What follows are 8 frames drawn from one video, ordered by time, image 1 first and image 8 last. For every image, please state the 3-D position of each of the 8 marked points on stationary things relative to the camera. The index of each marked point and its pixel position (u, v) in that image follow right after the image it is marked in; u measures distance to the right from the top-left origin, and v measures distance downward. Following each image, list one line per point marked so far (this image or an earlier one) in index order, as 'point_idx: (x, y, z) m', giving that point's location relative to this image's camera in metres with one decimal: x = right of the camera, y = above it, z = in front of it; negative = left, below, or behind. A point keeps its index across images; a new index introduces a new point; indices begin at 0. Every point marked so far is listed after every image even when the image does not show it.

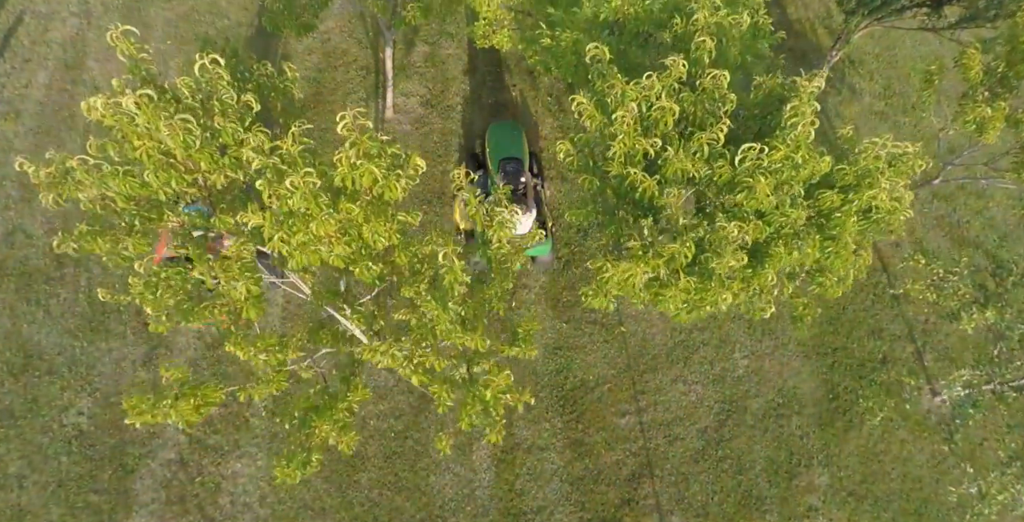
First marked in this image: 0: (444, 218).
0: (-1.7, +0.9, +16.0) m
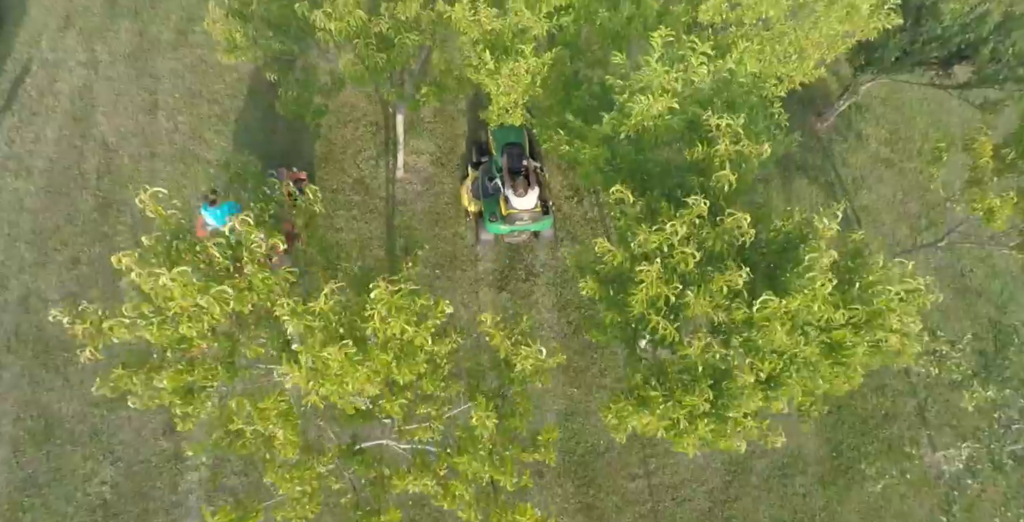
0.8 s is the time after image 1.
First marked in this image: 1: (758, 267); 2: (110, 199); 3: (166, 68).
0: (-1.4, -0.7, +16.2) m
1: (+3.7, -0.2, +9.6) m
2: (-10.8, +1.6, +17.2) m
3: (-10.2, +5.7, +19.2) m
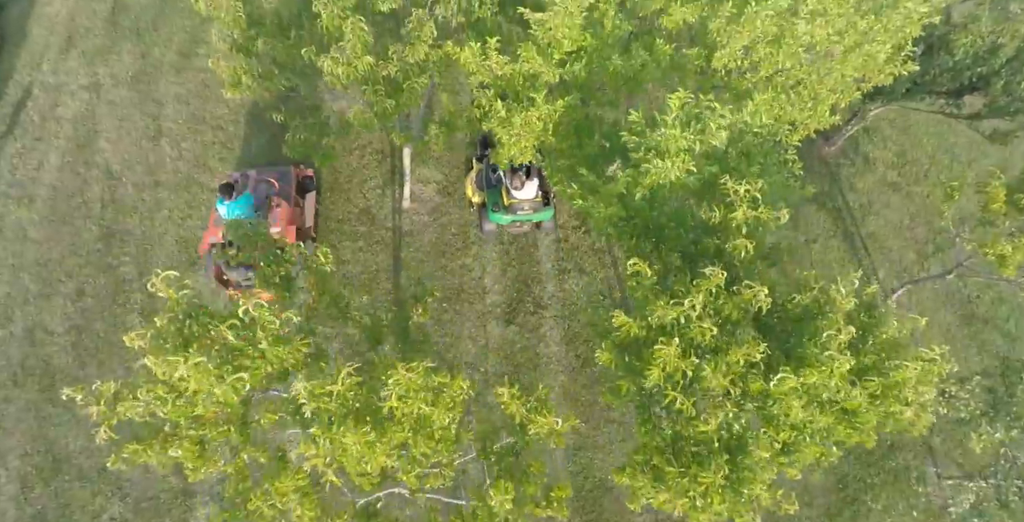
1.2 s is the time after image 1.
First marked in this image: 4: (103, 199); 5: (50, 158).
0: (-1.2, -1.5, +16.2) m
1: (+3.9, -1.1, +9.6) m
2: (-10.6, +0.8, +17.1) m
3: (-10.0, +4.9, +19.0) m
4: (-11.1, +1.7, +17.5) m
5: (-13.0, +2.9, +18.2) m
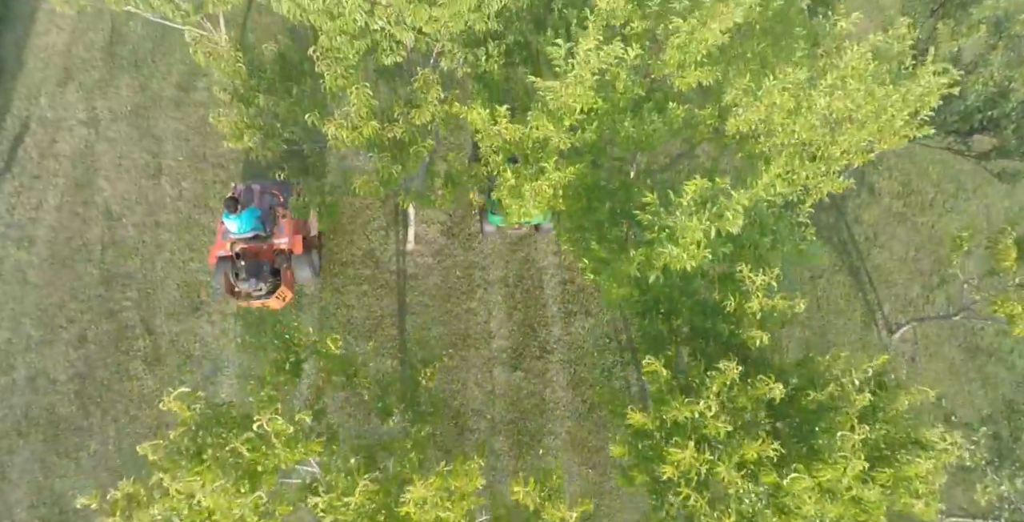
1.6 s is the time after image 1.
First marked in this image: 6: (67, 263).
0: (-1.1, -2.6, +16.1) m
1: (+4.1, -2.4, +9.5) m
2: (-10.5, -0.3, +16.9) m
3: (-9.9, +3.8, +18.7) m
4: (-11.0, +0.5, +17.3) m
5: (-12.9, +1.8, +17.9) m
6: (-11.8, 0.0, +17.1) m
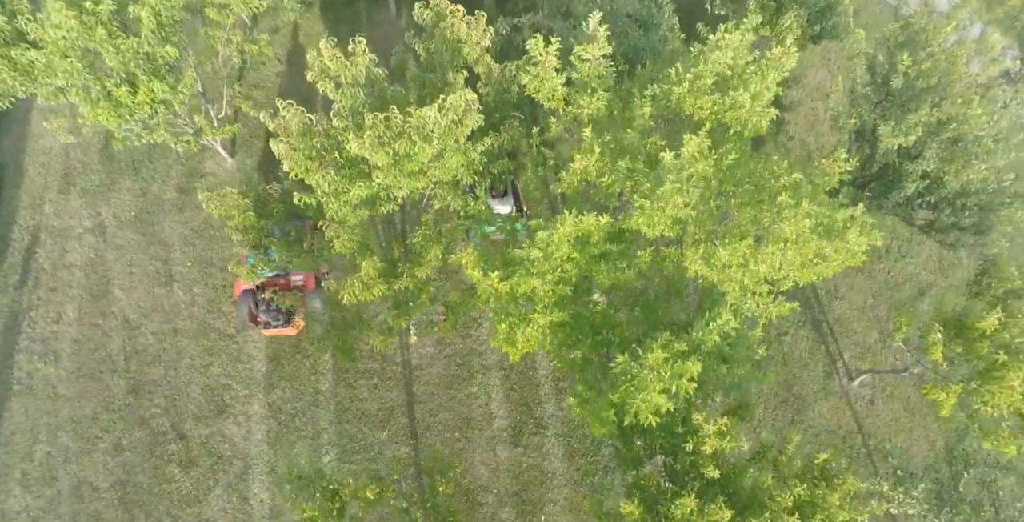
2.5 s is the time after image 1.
0: (-1.0, -5.1, +17.9) m
1: (+4.3, -5.0, +11.5) m
2: (-10.6, -3.4, +18.3) m
3: (-10.4, +0.9, +19.8) m
4: (-11.2, -2.6, +18.6) m
5: (-13.2, -1.5, +19.1) m
6: (-12.0, -3.2, +18.4) m
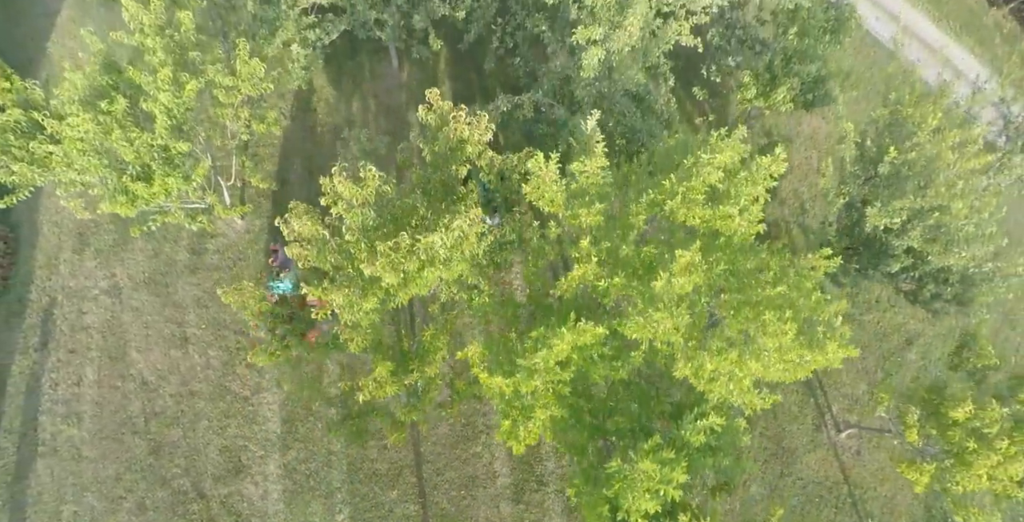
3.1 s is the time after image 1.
0: (-1.0, -7.1, +18.9) m
1: (+4.4, -7.2, +12.5) m
2: (-10.5, -5.4, +19.2) m
3: (-10.3, -1.1, +20.5) m
4: (-11.1, -4.6, +19.5) m
5: (-13.1, -3.4, +19.9) m
6: (-11.9, -5.2, +19.3) m
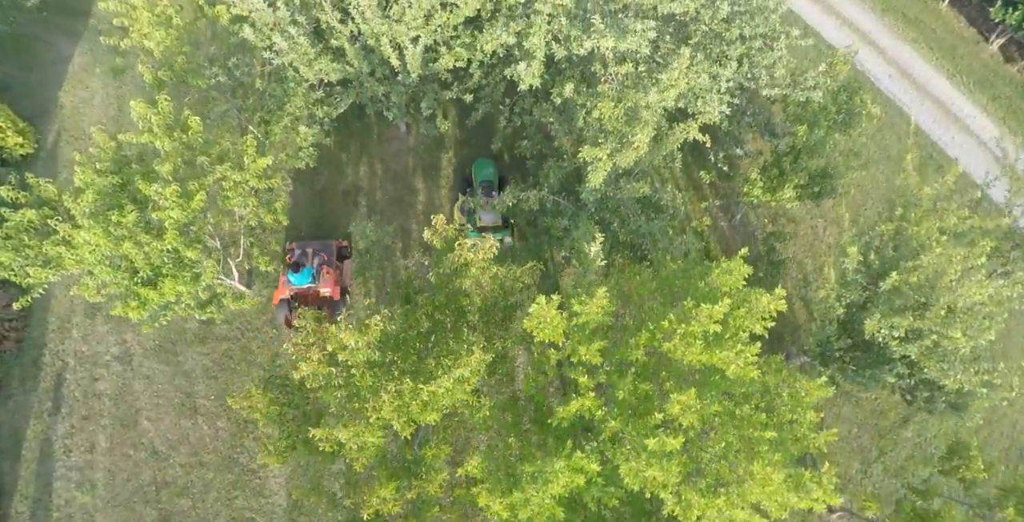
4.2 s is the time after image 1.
0: (-1.1, -9.7, +19.6) m
1: (+4.2, -10.3, +13.2) m
2: (-10.6, -7.8, +19.9) m
3: (-10.3, -3.4, +21.0) m
4: (-11.1, -6.9, +20.1) m
5: (-13.1, -5.7, +20.6) m
6: (-11.9, -7.6, +20.0) m
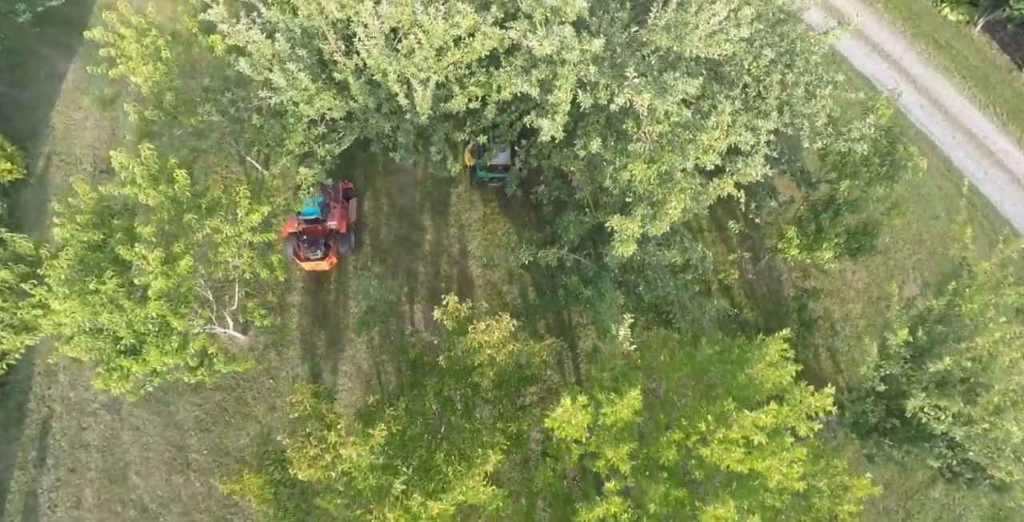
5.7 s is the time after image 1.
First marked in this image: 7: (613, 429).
0: (-0.8, -11.2, +18.6) m
1: (+4.4, -12.1, +12.2) m
2: (-10.3, -9.2, +18.9) m
3: (-9.9, -4.7, +19.8) m
4: (-10.8, -8.3, +19.0) m
5: (-12.8, -7.0, +19.4) m
6: (-11.7, -8.9, +19.0) m
7: (+2.1, -3.3, +13.0) m
